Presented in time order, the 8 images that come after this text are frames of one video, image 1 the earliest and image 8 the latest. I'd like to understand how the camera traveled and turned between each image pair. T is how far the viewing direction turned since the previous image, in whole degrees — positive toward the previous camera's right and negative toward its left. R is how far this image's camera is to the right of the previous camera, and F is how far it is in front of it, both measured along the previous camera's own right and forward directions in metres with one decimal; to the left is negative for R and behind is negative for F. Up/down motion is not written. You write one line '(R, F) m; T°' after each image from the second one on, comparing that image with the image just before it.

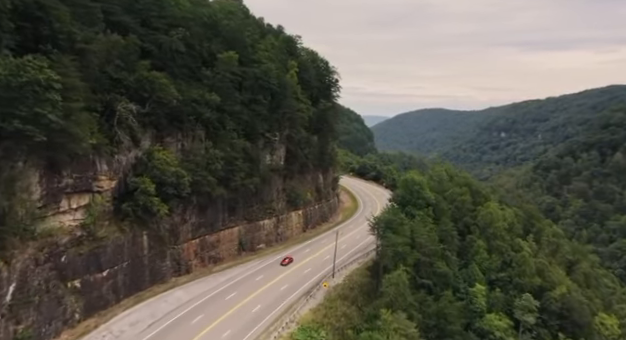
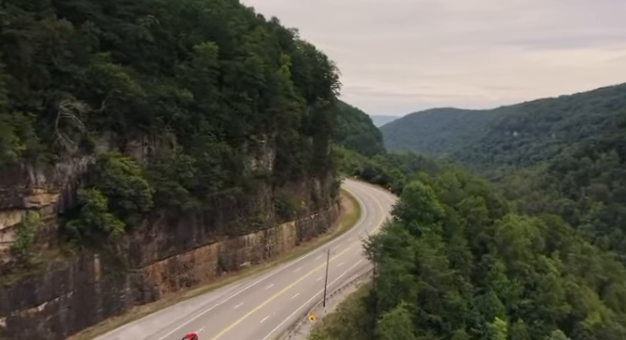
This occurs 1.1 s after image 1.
(+1.6, +6.3) m; -1°
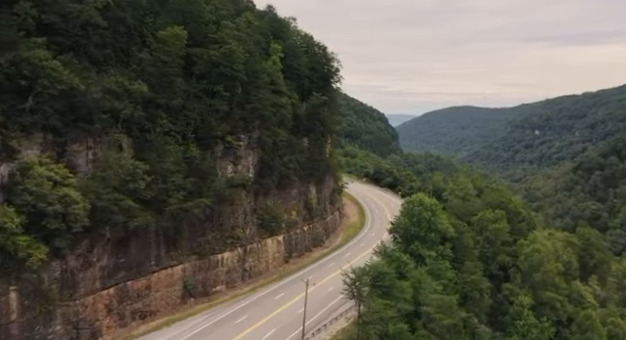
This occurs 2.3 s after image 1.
(+2.4, +6.8) m; -2°
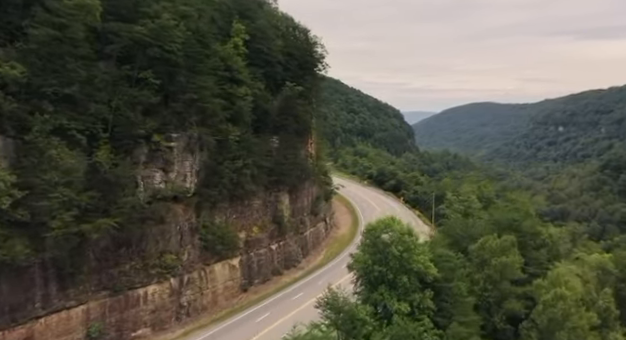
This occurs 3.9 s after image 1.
(+3.9, +8.7) m; -2°
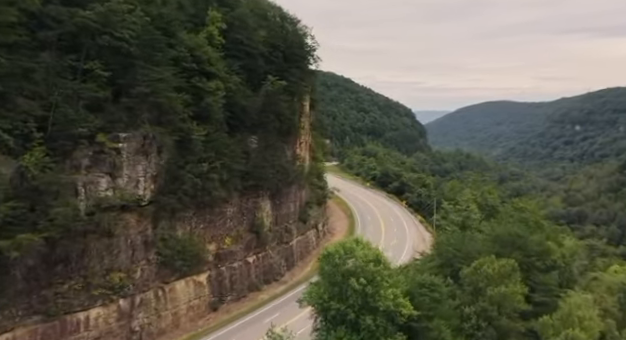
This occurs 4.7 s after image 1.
(+2.2, +4.2) m; -2°
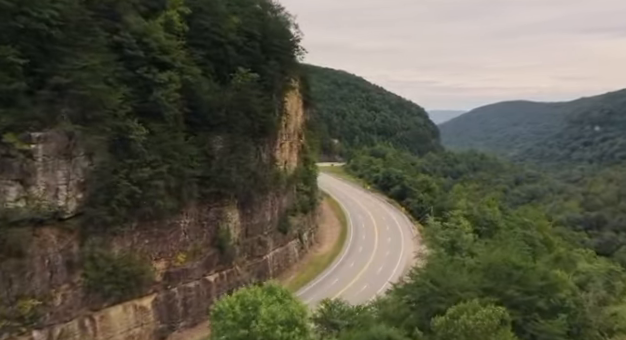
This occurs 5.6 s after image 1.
(+2.6, +4.7) m; -2°
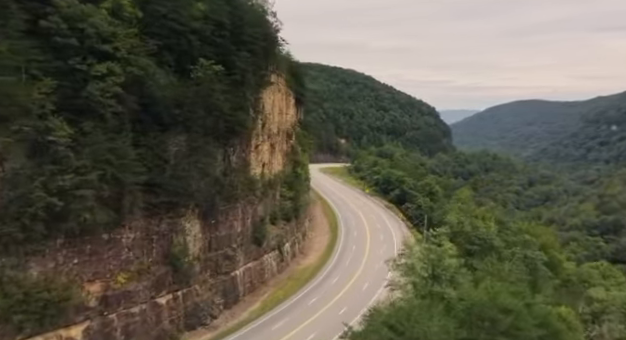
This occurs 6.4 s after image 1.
(+2.4, +4.1) m; -1°
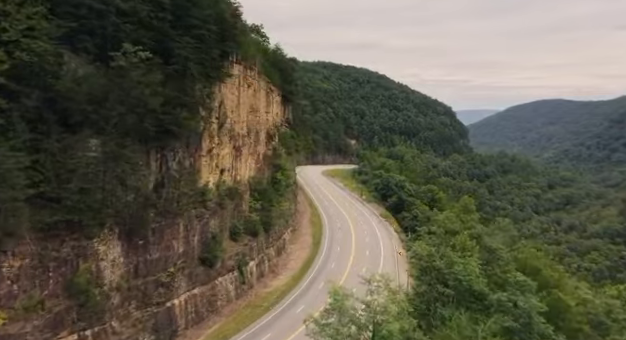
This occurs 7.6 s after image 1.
(+3.3, +5.5) m; -2°
